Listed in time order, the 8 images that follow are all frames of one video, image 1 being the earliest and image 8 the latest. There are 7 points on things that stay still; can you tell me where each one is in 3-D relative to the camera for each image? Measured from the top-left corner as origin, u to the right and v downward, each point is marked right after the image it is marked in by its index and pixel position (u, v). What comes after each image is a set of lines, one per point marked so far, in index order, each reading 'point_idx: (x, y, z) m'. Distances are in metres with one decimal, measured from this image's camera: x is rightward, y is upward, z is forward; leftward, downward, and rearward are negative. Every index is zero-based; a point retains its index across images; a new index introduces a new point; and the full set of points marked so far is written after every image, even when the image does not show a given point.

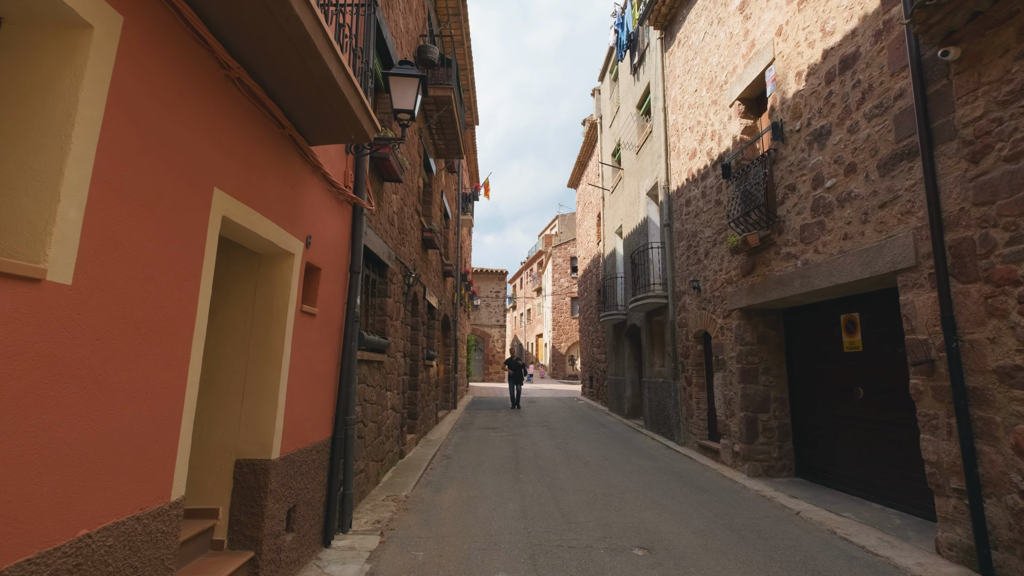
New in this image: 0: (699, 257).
0: (+2.9, +0.5, +8.0) m
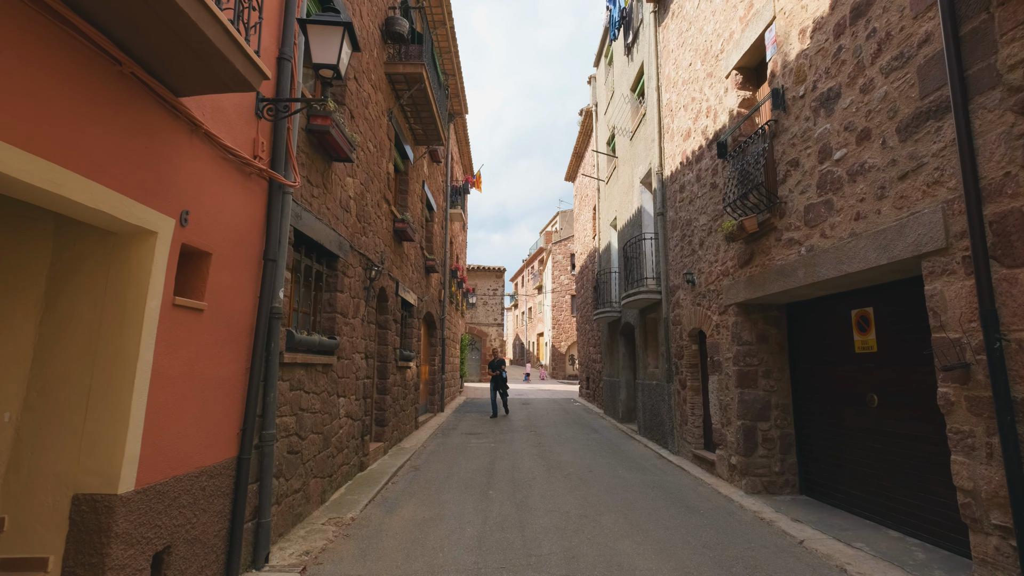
0: (+2.5, +0.6, +7.2) m
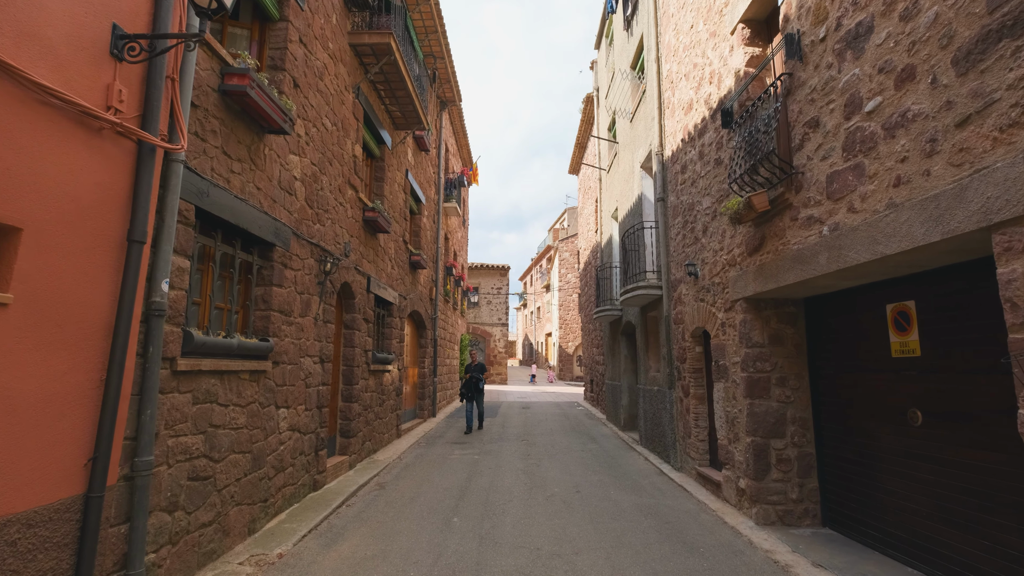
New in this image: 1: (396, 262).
0: (+2.2, +0.7, +6.3) m
1: (-2.1, +0.4, +9.4) m
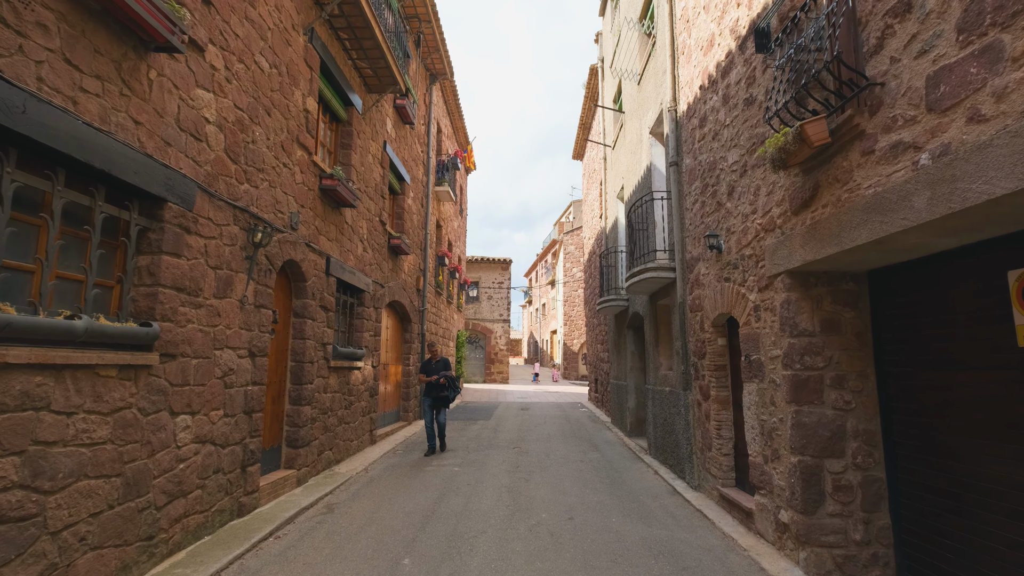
0: (+2.0, +0.9, +5.1) m
1: (-2.3, +0.7, +8.2) m
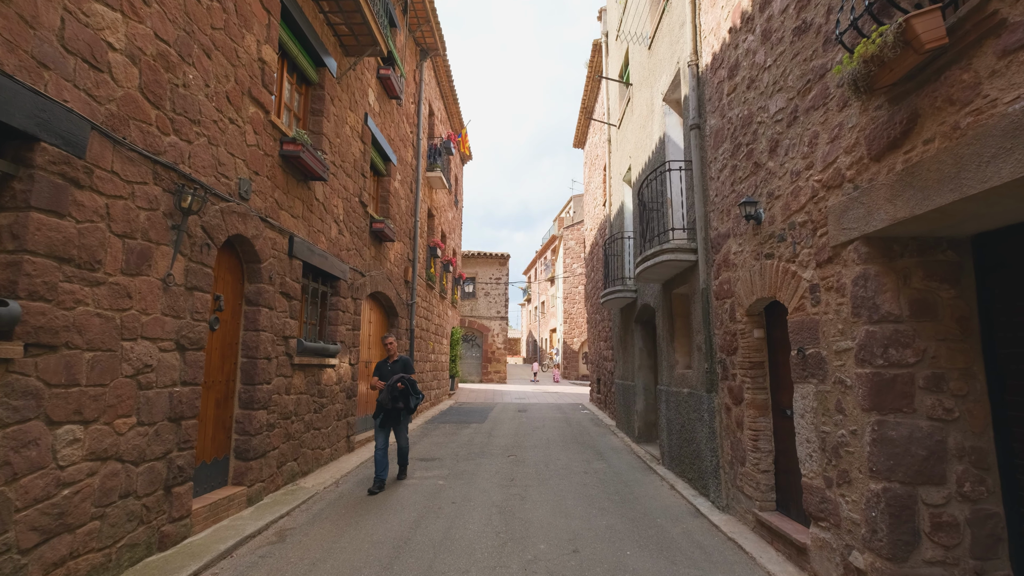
0: (+2.0, +1.0, +4.2) m
1: (-2.3, +0.8, +7.3) m
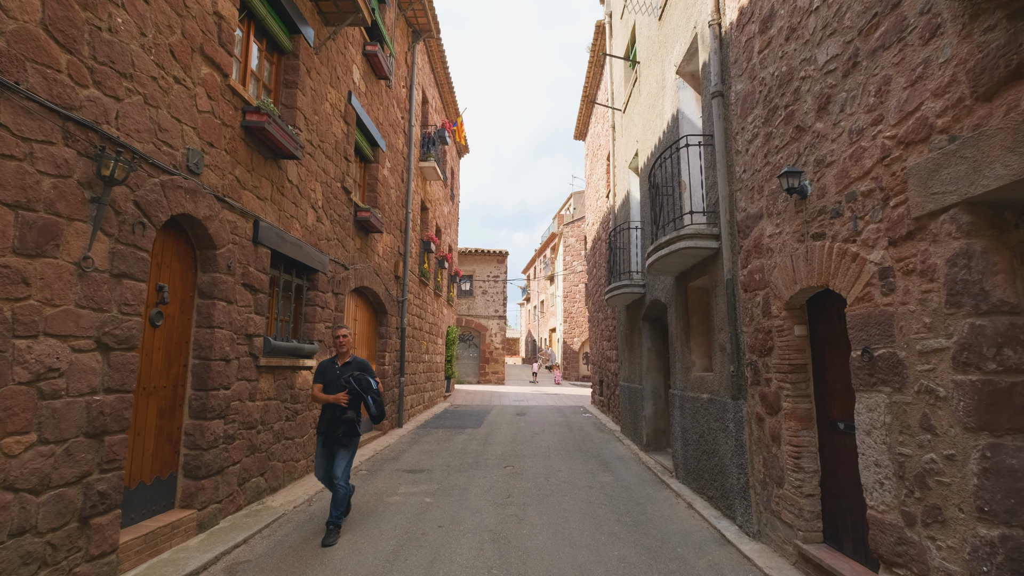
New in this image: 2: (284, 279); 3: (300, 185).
0: (+1.9, +1.1, +3.5) m
1: (-2.4, +0.9, +6.6) m
2: (-2.5, +0.1, +5.7) m
3: (-2.4, +1.2, +5.9) m
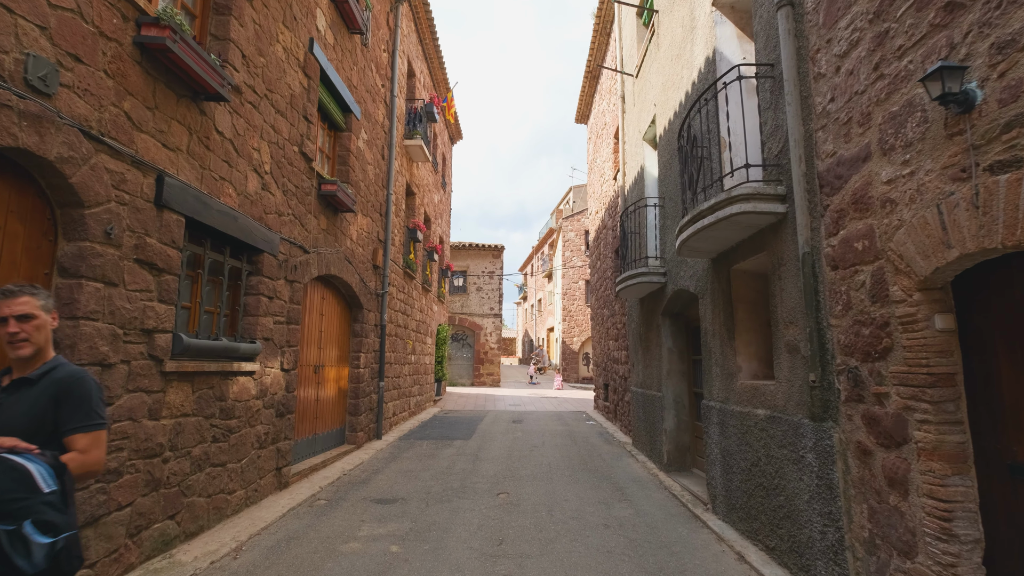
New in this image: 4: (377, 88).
0: (+1.9, +1.3, +2.2) m
1: (-2.4, +1.1, +5.4) m
2: (-2.6, +0.2, +4.4) m
3: (-2.5, +1.3, +4.6) m
4: (-2.3, +3.4, +8.9) m
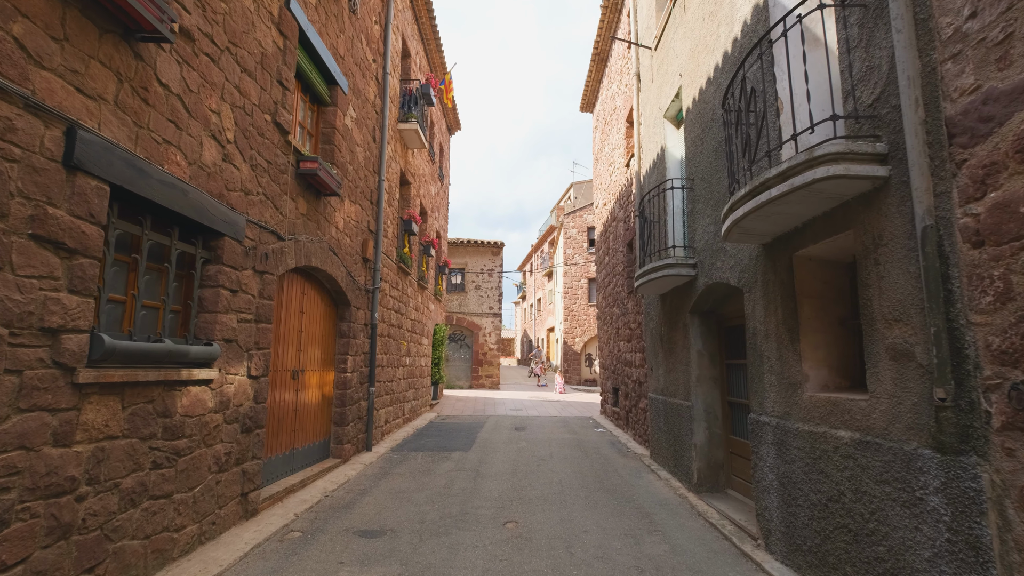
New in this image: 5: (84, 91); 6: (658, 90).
0: (+2.0, +1.3, +1.4) m
1: (-2.4, +1.1, +4.5) m
2: (-2.5, +0.3, +3.6) m
3: (-2.4, +1.4, +3.8) m
4: (-2.2, +3.5, +8.1) m
5: (-2.4, +1.1, +2.9) m
6: (+2.0, +2.8, +7.2) m
